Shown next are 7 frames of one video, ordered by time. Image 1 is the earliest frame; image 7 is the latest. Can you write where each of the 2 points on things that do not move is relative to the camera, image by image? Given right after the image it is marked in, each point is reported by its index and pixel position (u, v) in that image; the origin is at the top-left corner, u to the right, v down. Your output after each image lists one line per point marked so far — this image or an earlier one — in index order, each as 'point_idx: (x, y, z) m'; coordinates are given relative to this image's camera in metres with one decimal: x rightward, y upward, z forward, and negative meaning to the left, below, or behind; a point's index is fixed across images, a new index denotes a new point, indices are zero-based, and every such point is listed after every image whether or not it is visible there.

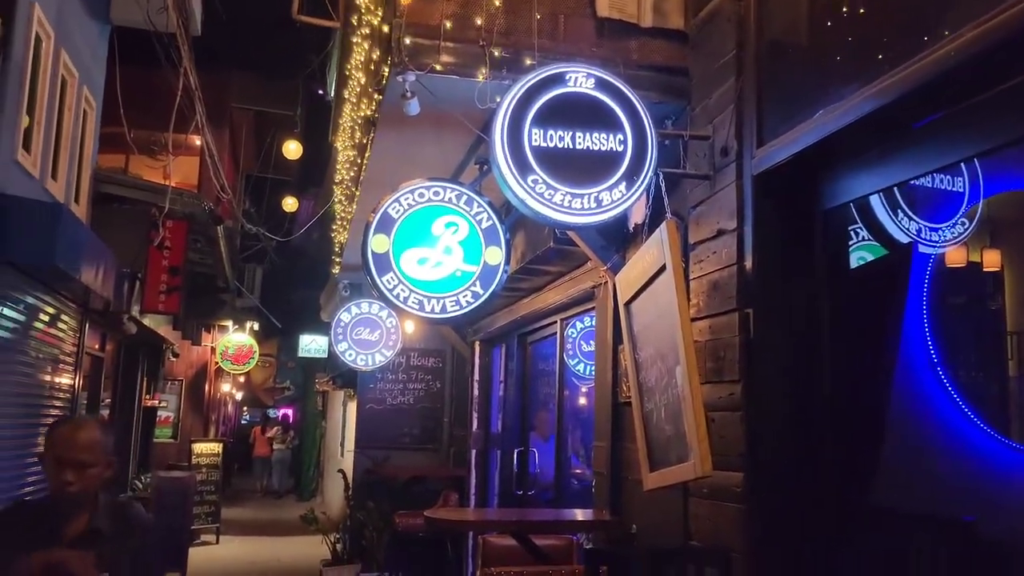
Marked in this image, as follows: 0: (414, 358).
0: (-1.0, -0.7, +8.4) m
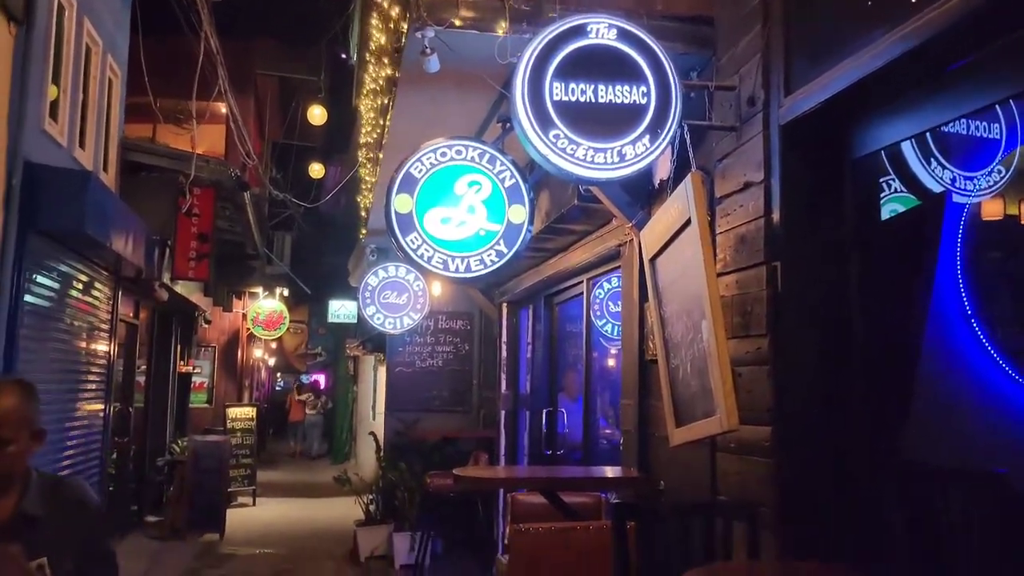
0: (-0.7, -0.3, +8.4) m
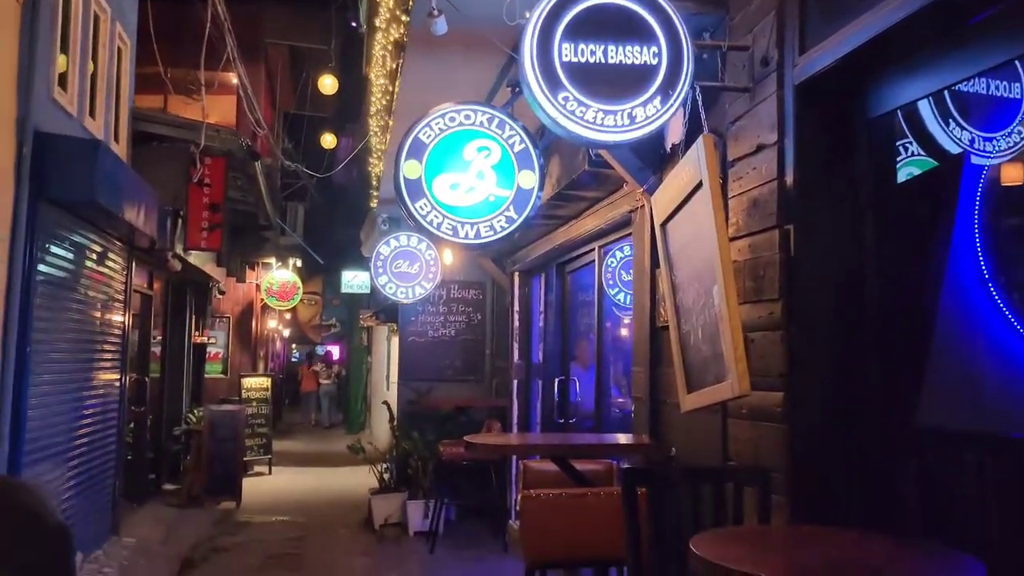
0: (-0.6, 0.0, +8.4) m
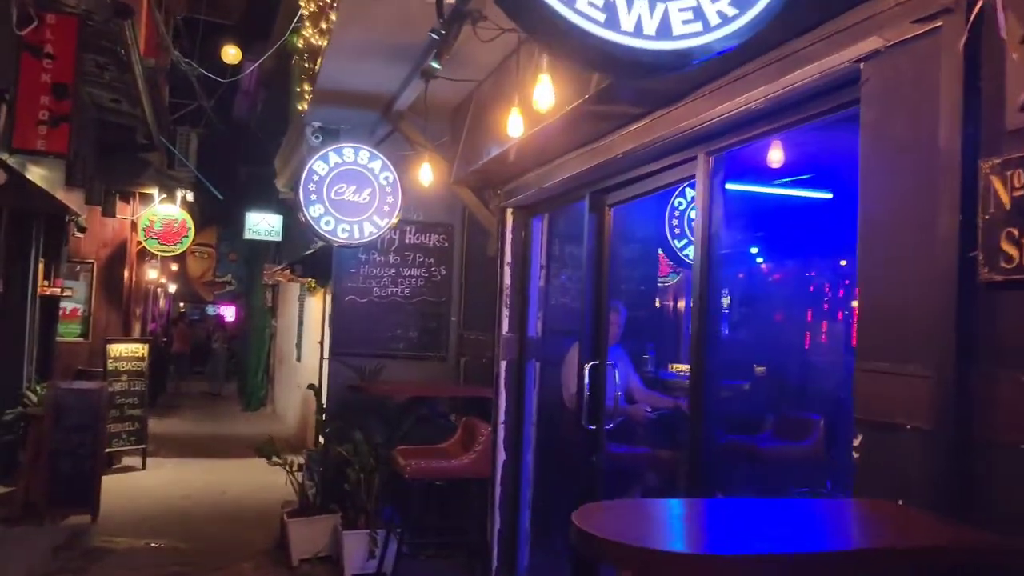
0: (-0.7, +0.4, +6.1) m
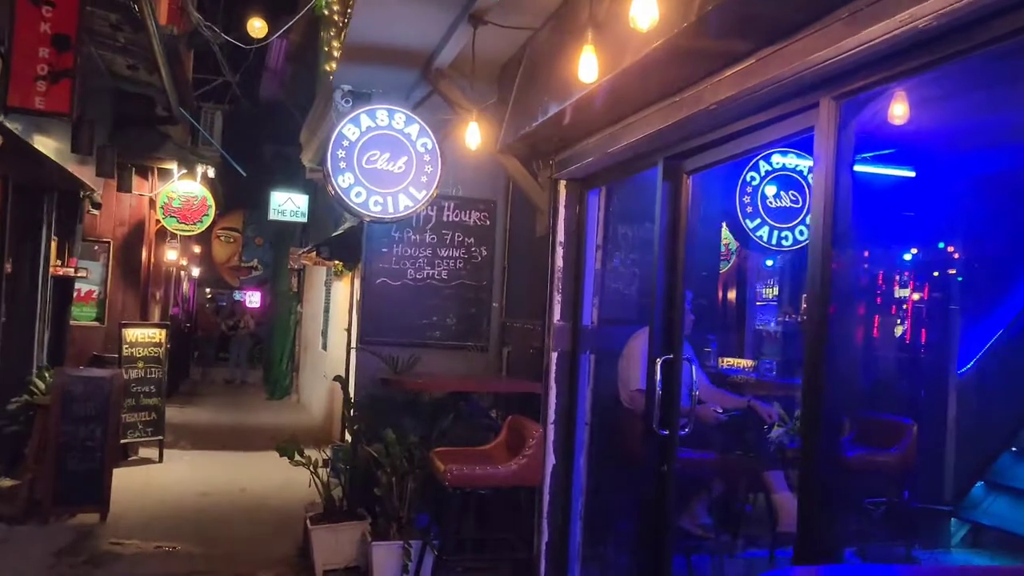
0: (-0.4, +0.5, +5.5) m
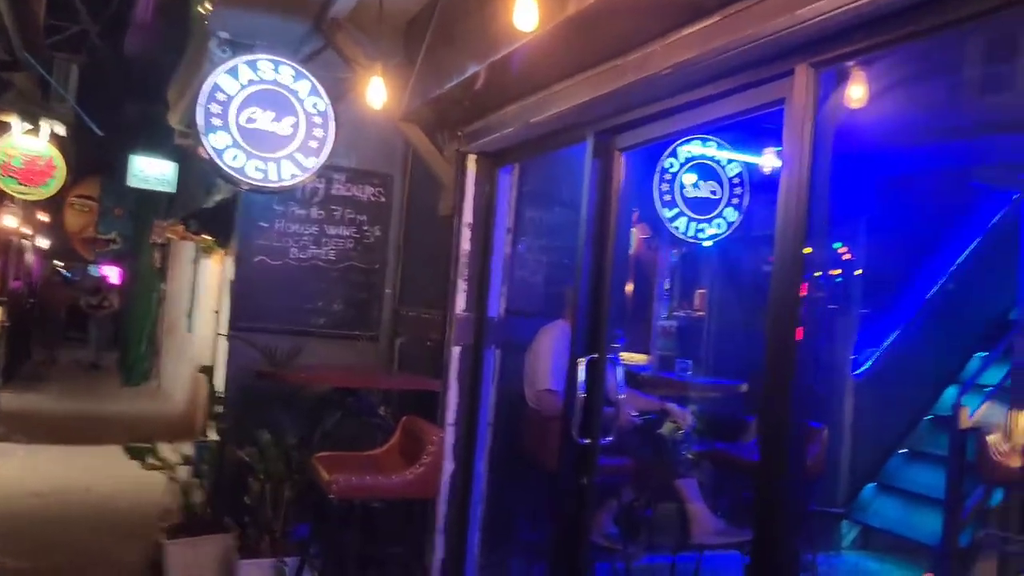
0: (-1.0, +0.6, +4.9) m
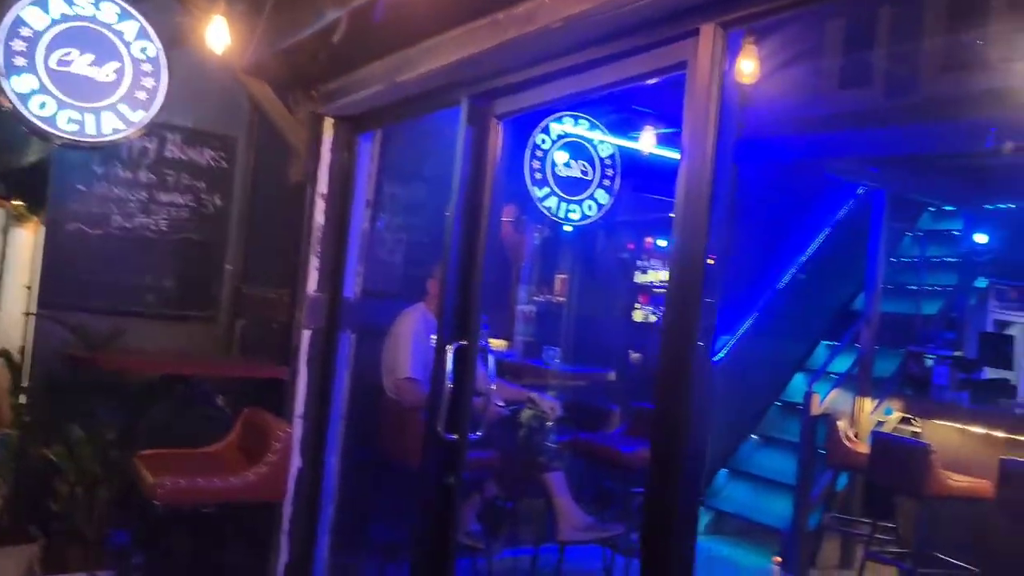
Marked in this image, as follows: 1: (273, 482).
0: (-1.7, +0.7, +4.3) m
1: (-1.0, -0.8, +3.4) m
